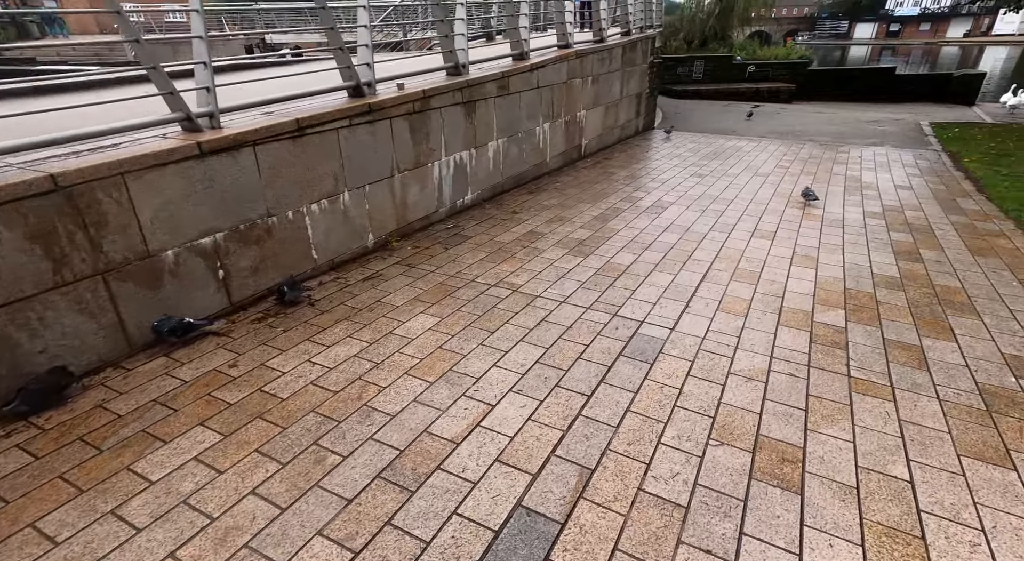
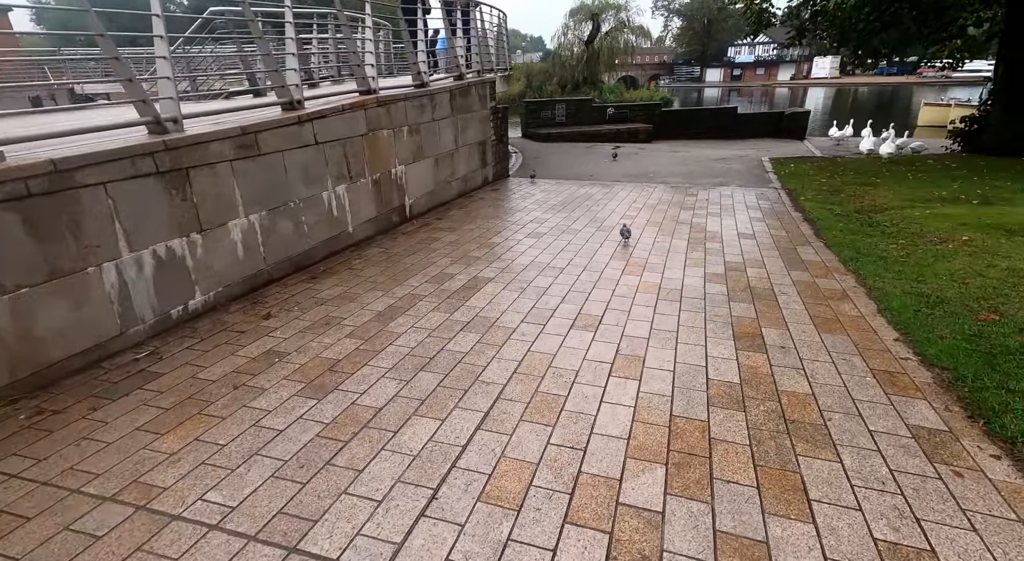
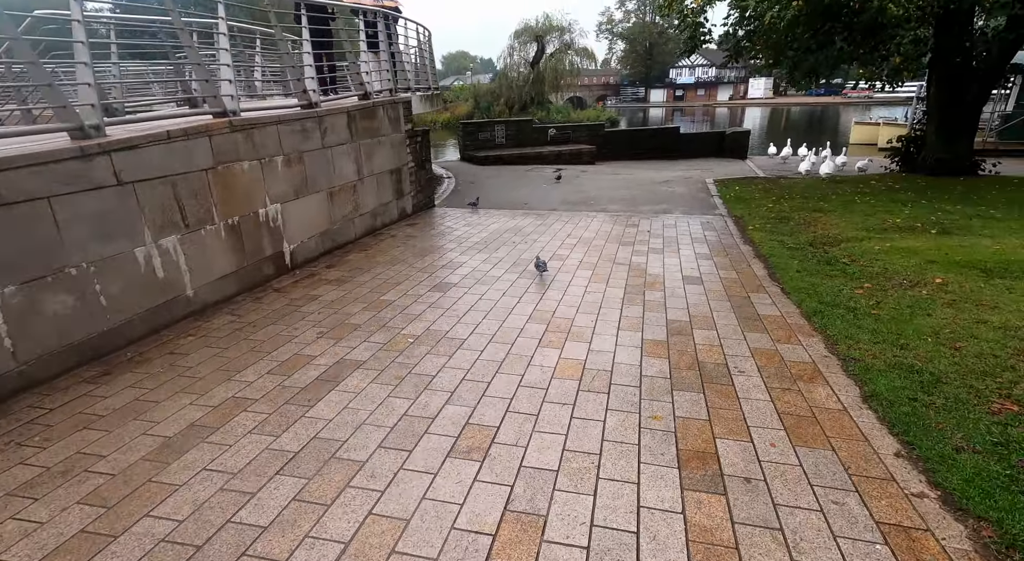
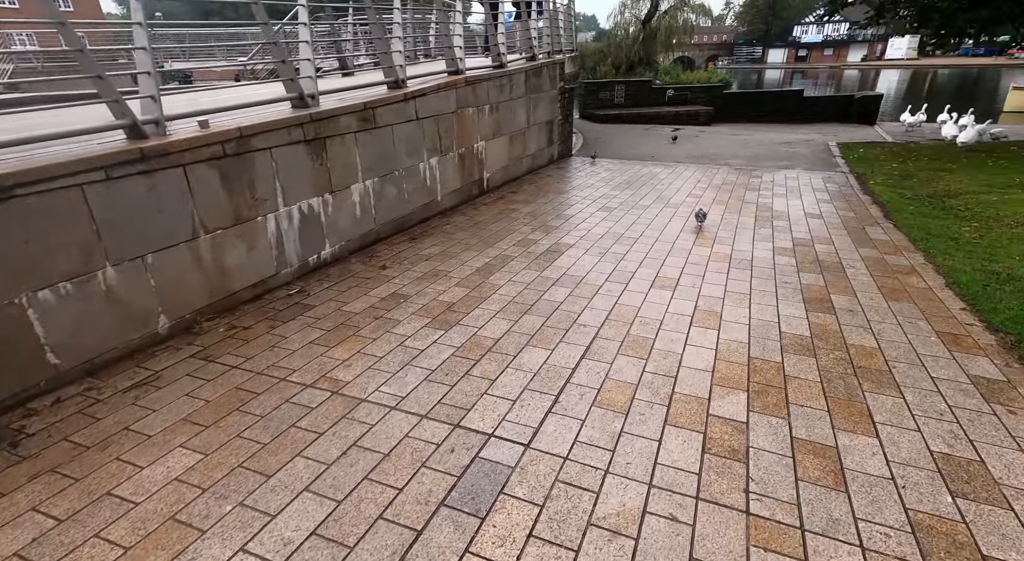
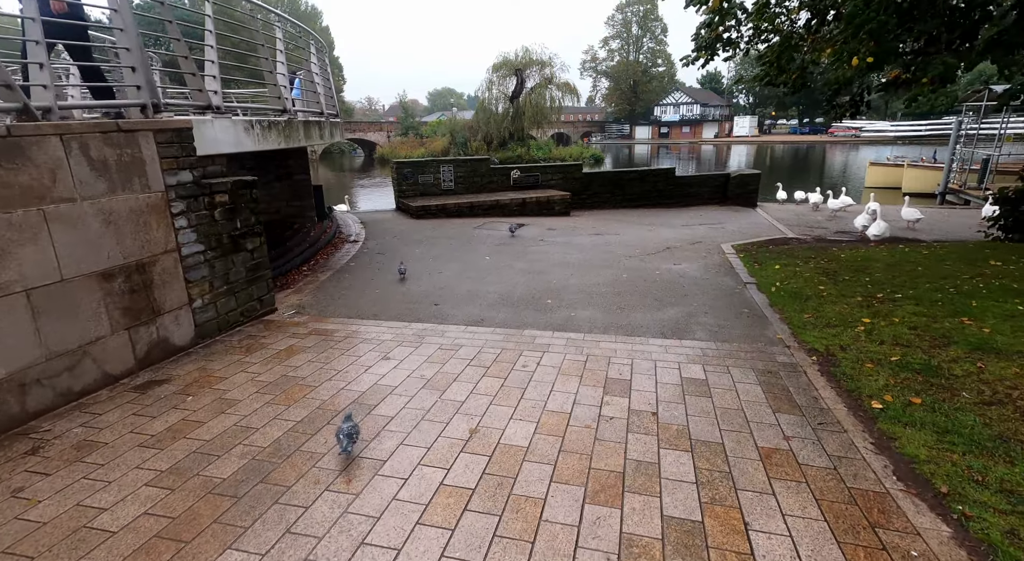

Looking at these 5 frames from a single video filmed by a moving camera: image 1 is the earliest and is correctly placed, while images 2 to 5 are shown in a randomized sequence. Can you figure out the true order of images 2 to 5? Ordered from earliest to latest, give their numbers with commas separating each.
4, 2, 3, 5
